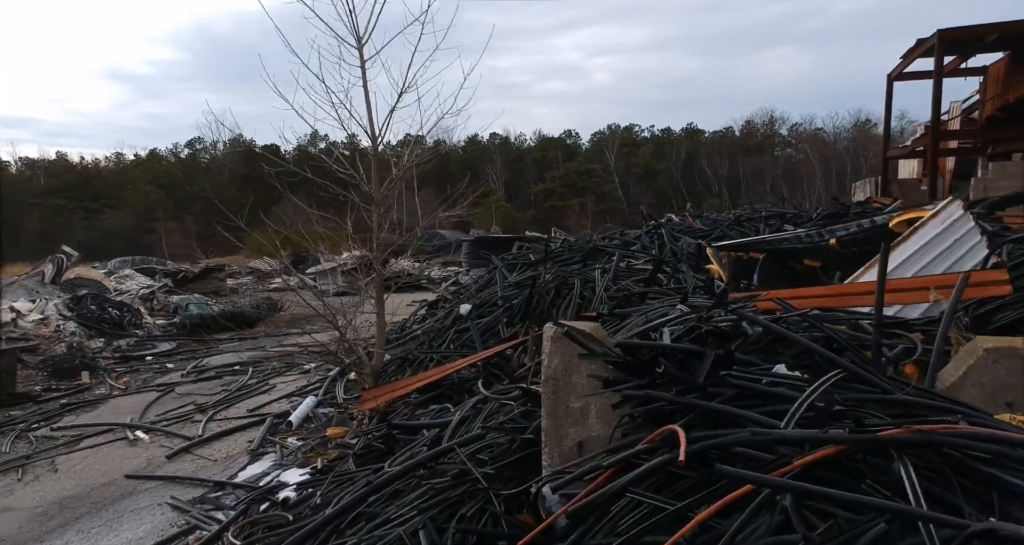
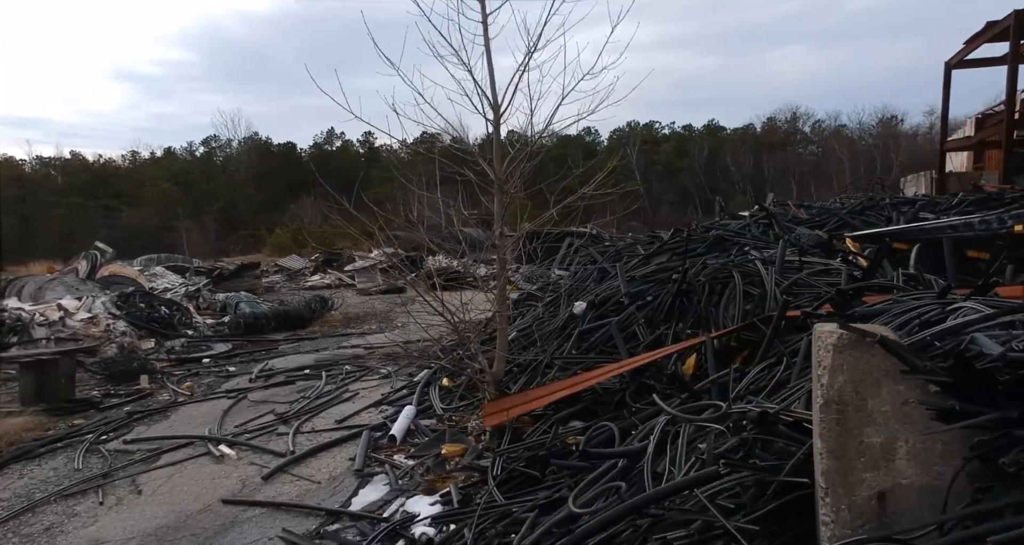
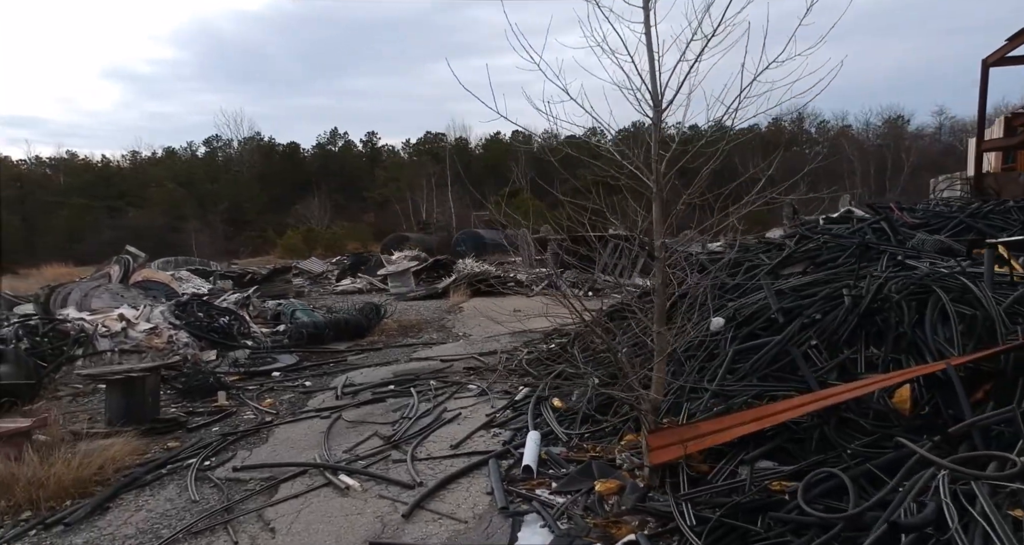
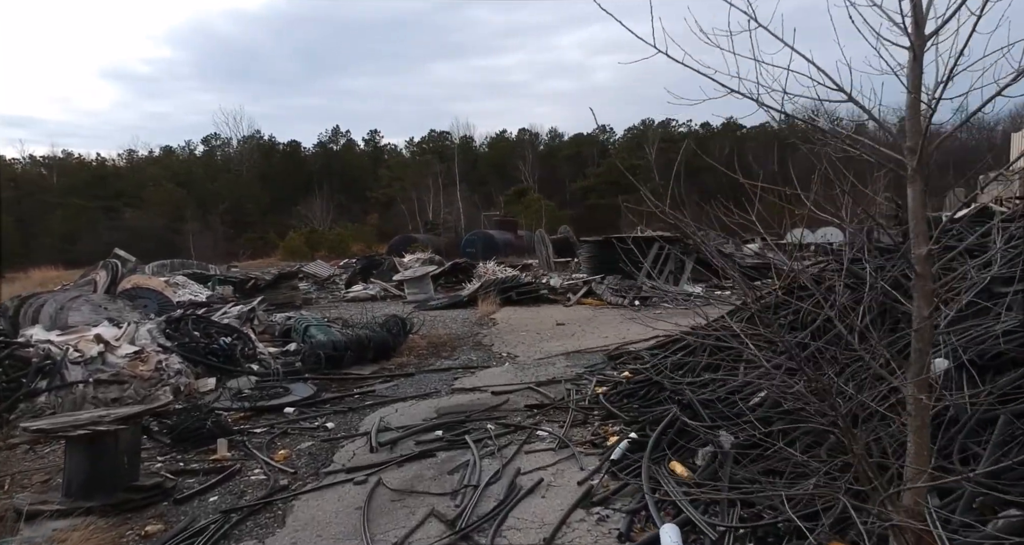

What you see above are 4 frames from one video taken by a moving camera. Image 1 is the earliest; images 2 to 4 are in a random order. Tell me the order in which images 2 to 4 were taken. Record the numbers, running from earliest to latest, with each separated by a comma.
2, 3, 4
